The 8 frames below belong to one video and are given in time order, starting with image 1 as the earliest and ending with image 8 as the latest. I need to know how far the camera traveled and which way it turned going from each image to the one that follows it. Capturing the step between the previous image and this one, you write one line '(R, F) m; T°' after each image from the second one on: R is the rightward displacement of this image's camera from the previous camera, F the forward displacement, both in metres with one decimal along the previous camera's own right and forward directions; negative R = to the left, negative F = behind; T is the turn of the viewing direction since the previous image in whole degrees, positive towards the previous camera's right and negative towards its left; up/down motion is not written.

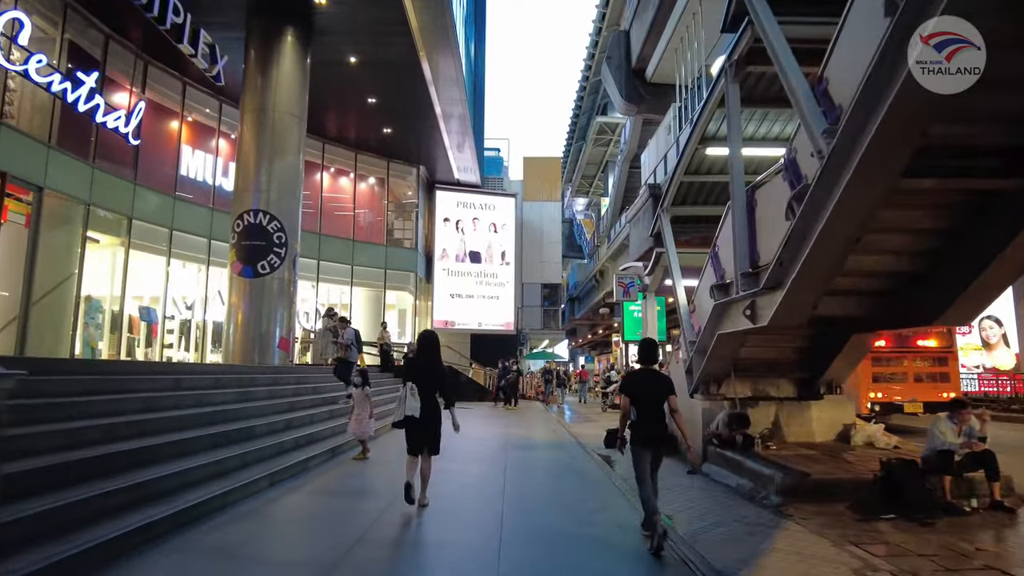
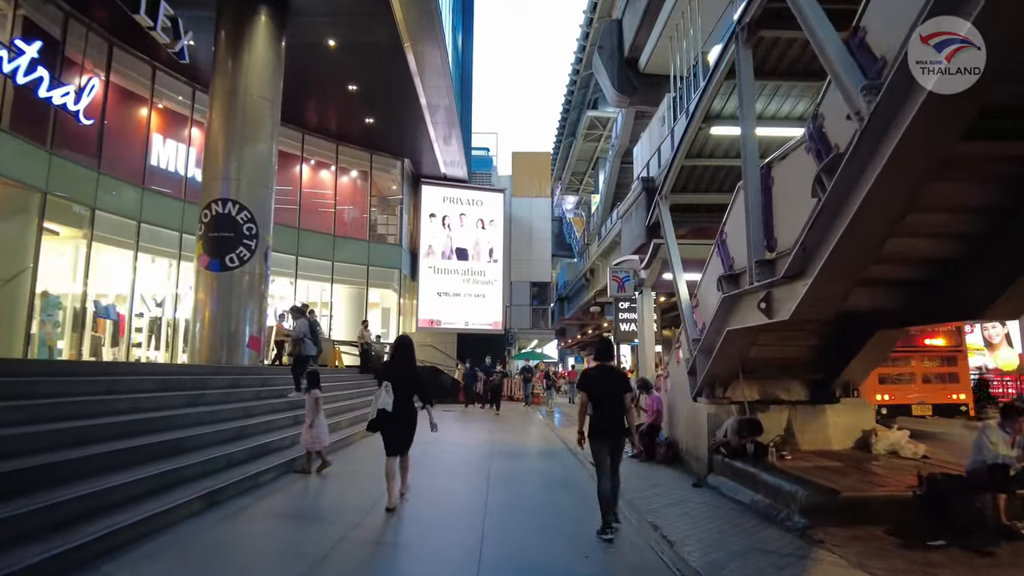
(0.0, +0.9) m; +1°
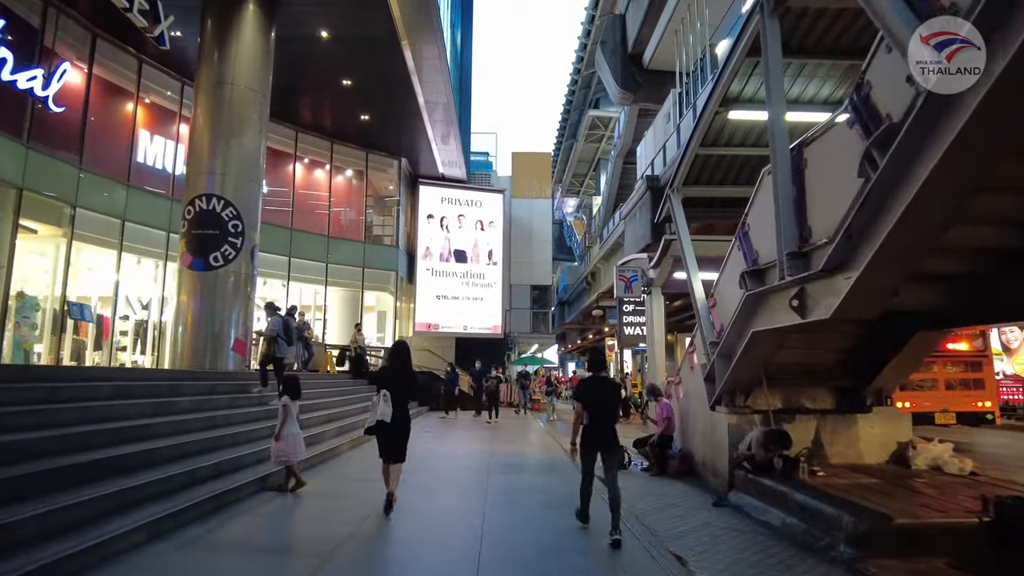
(0.0, +0.7) m; 0°
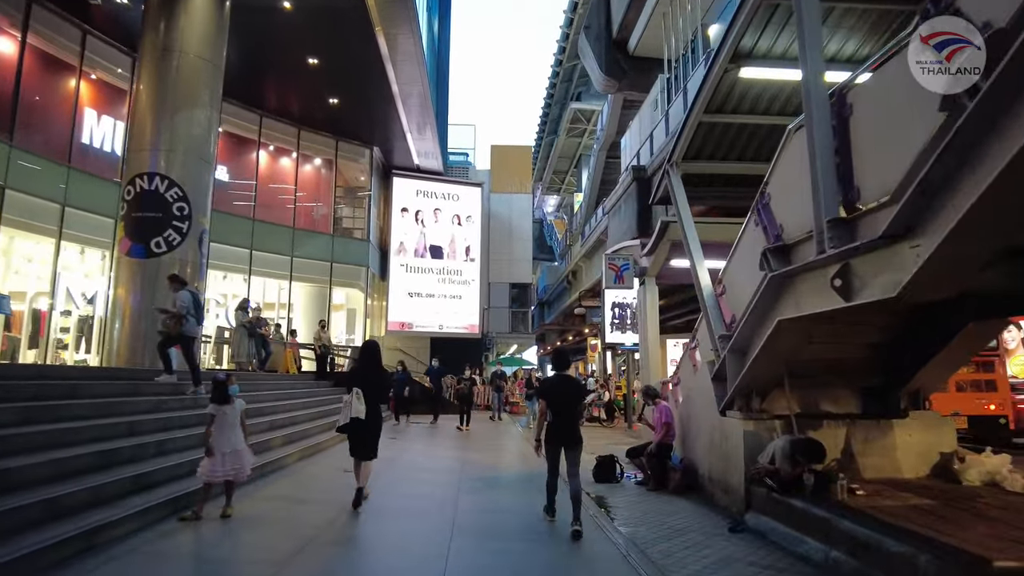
(0.0, +1.2) m; +2°
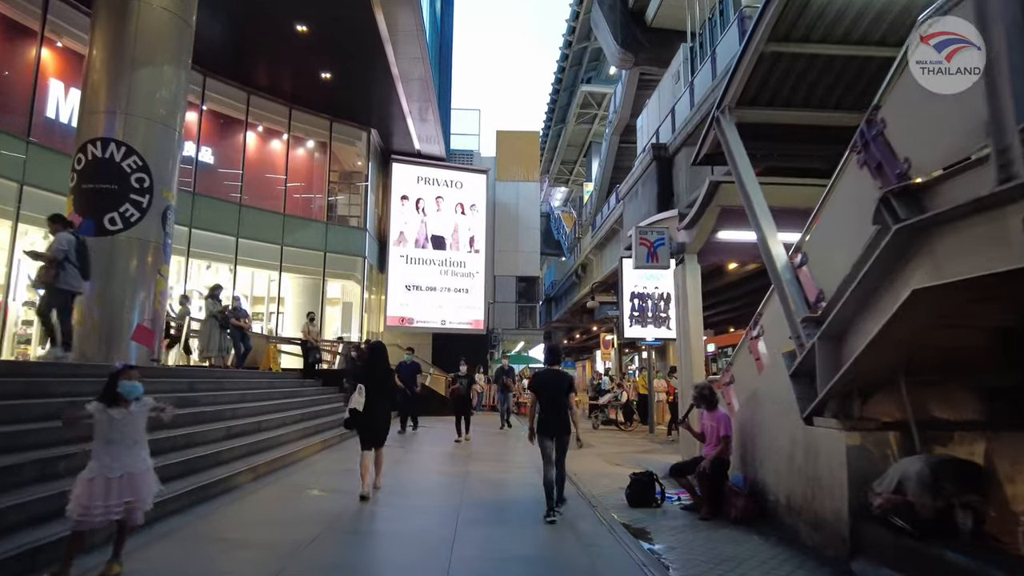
(-0.1, +1.6) m; 0°
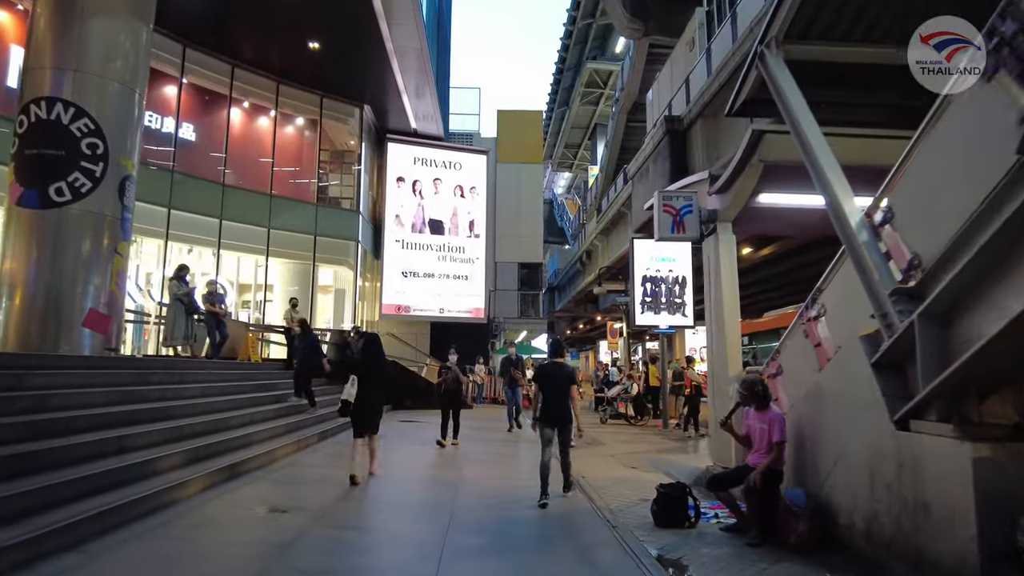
(0.0, +1.2) m; 0°
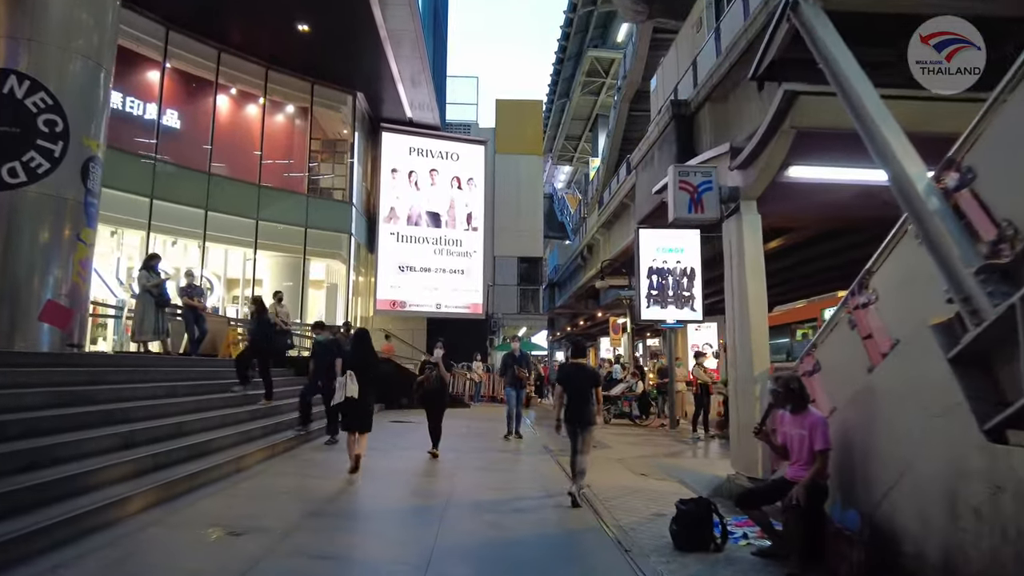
(0.0, +0.8) m; 0°
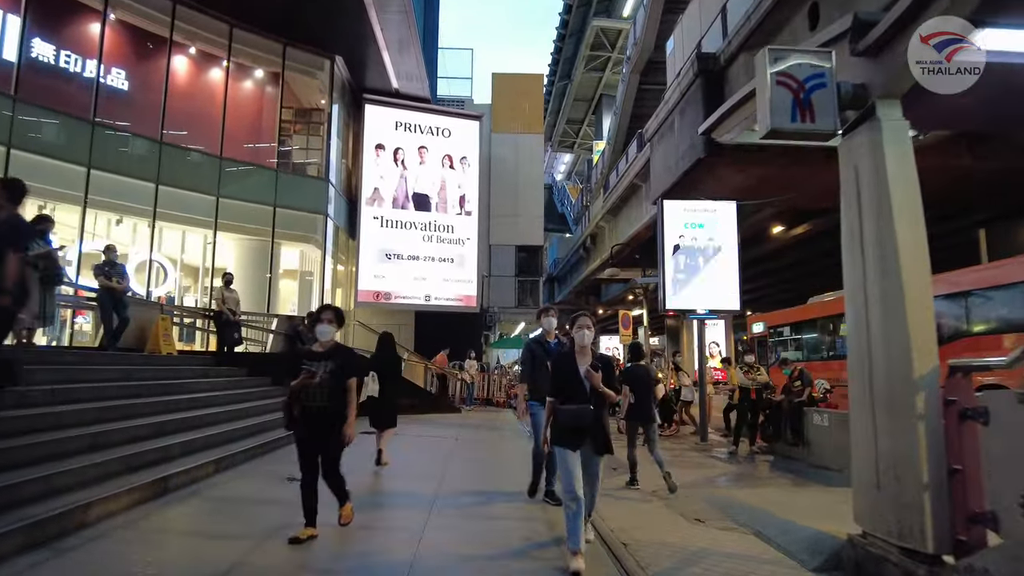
(0.0, +2.3) m; 0°
